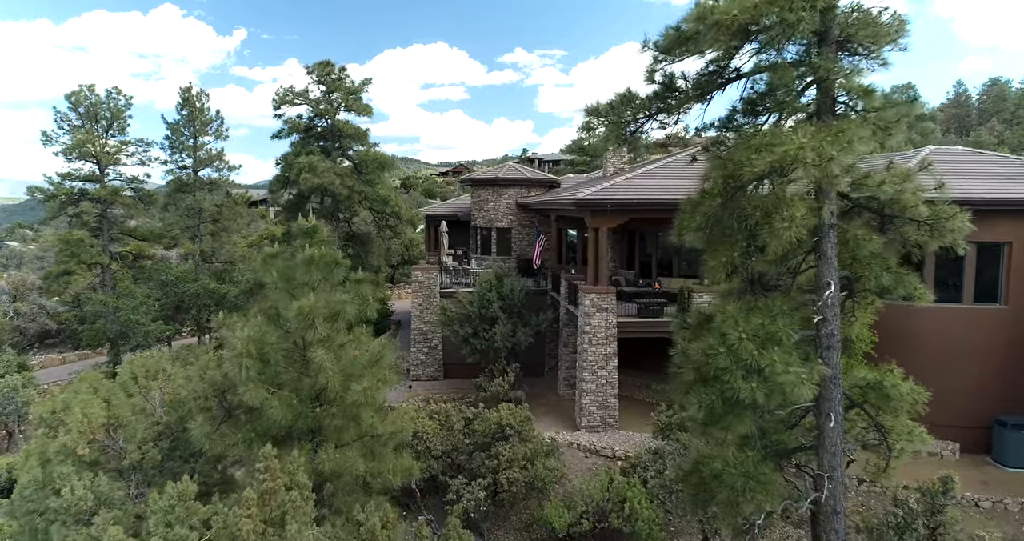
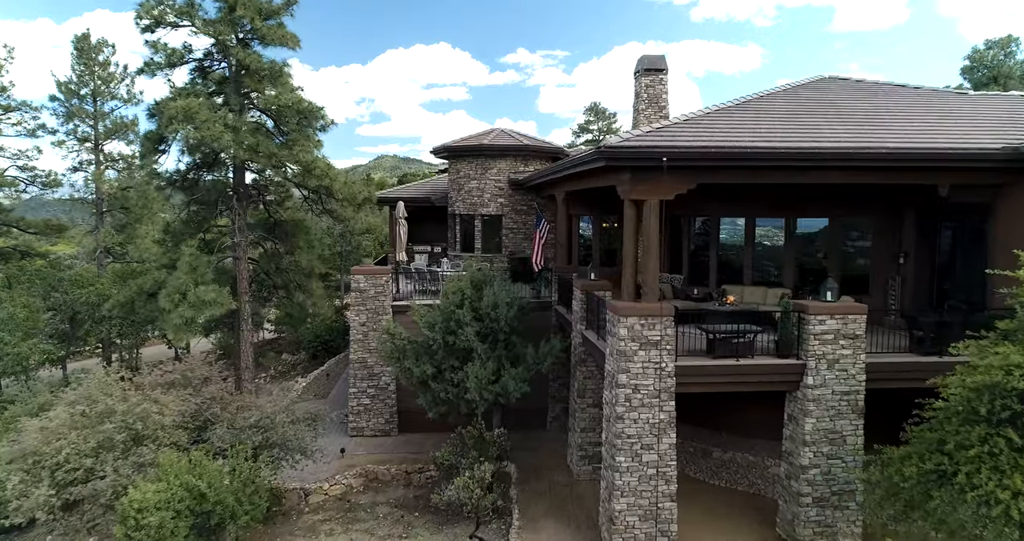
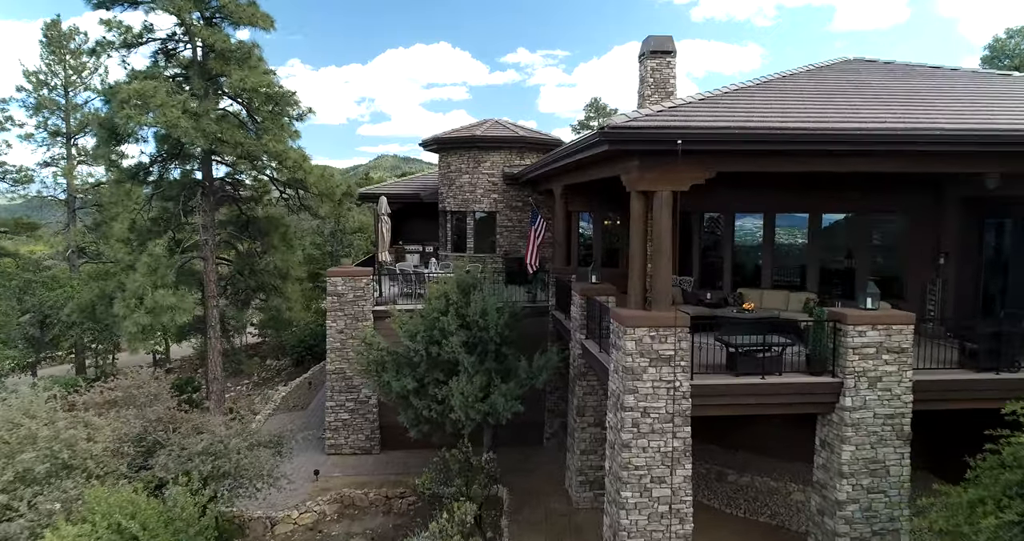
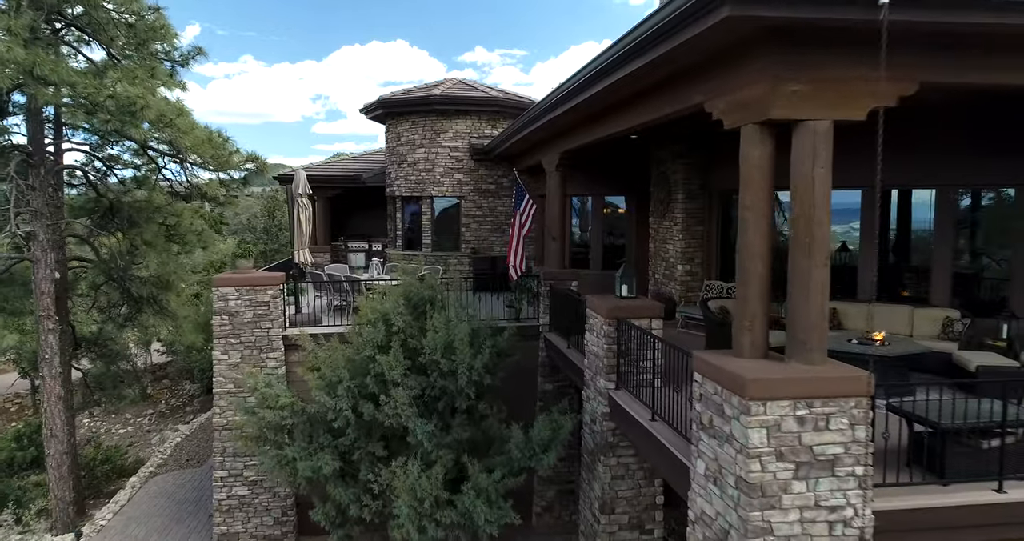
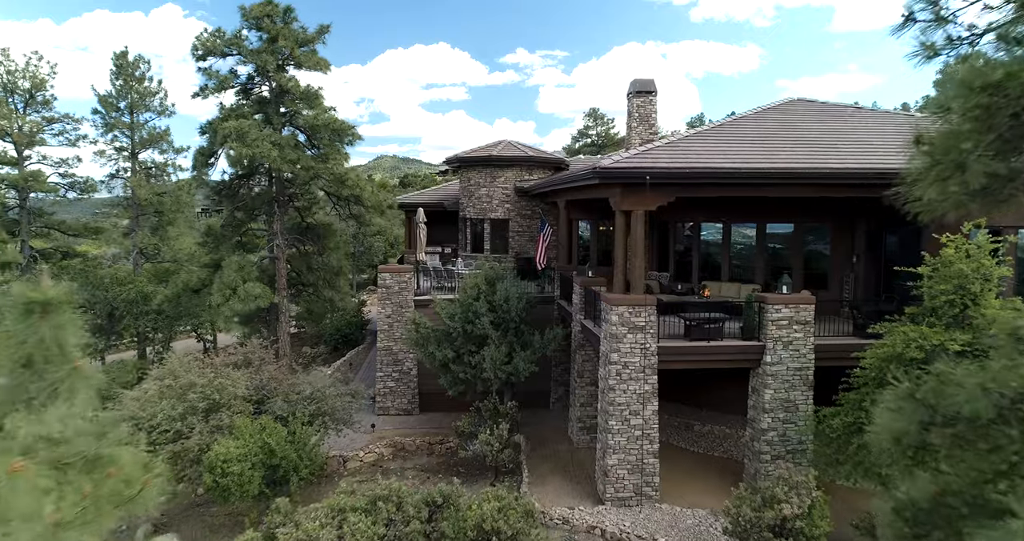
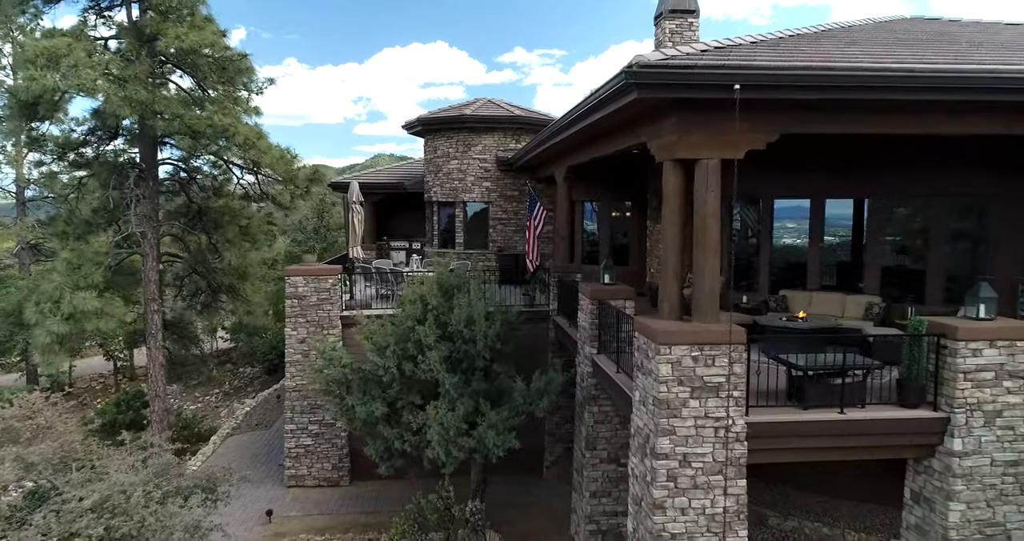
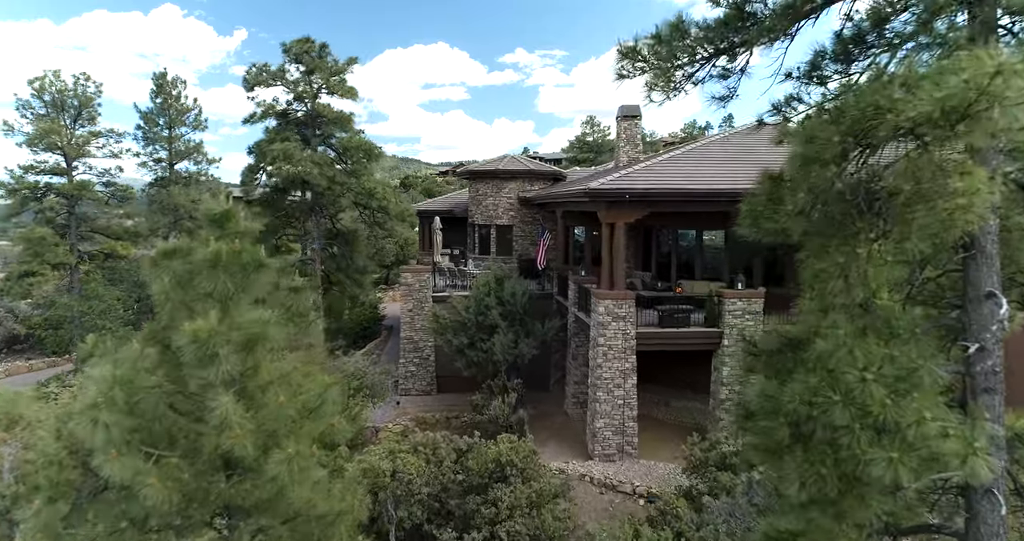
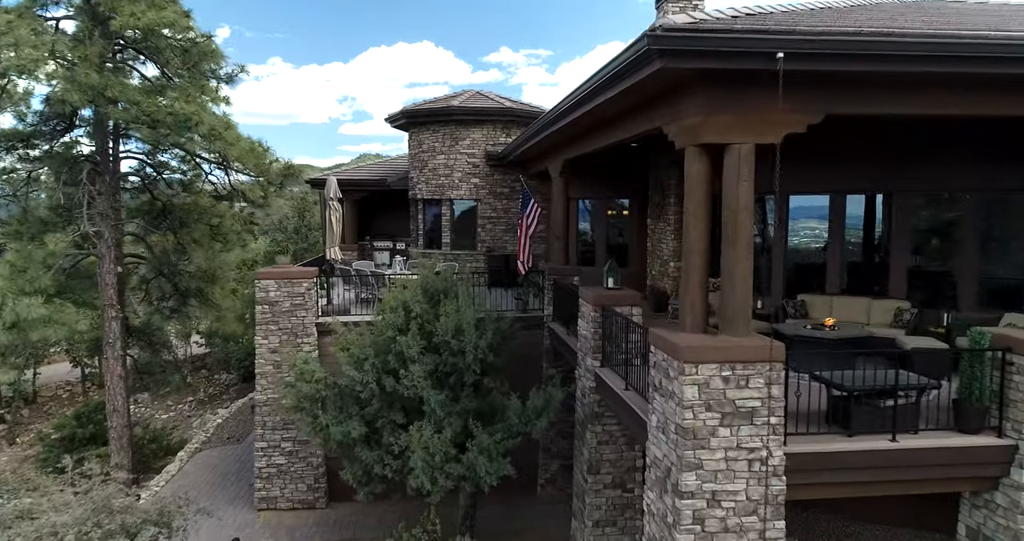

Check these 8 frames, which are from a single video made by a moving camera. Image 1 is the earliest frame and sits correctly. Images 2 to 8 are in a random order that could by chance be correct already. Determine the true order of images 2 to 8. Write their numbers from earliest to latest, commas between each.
7, 5, 2, 3, 6, 8, 4
